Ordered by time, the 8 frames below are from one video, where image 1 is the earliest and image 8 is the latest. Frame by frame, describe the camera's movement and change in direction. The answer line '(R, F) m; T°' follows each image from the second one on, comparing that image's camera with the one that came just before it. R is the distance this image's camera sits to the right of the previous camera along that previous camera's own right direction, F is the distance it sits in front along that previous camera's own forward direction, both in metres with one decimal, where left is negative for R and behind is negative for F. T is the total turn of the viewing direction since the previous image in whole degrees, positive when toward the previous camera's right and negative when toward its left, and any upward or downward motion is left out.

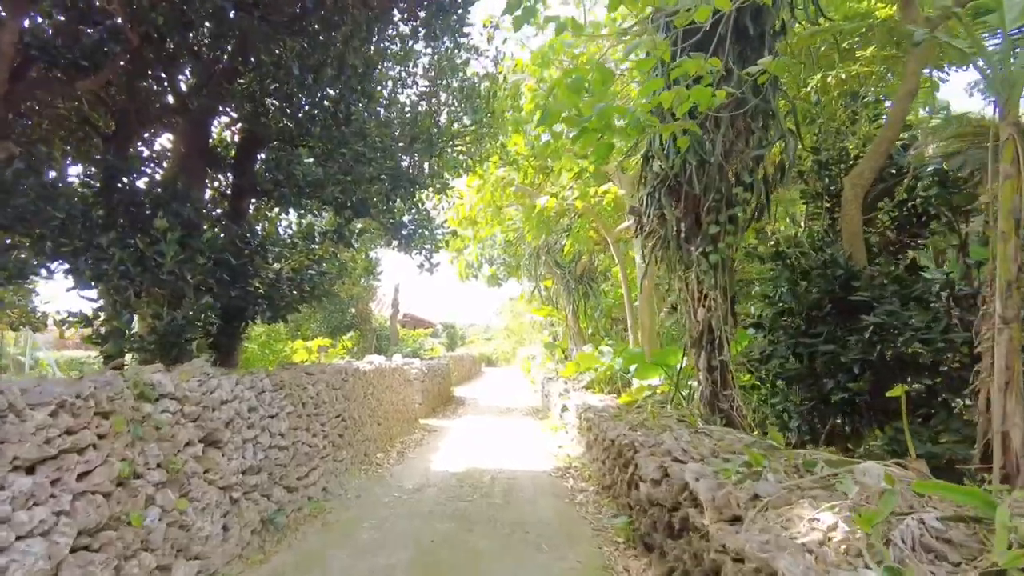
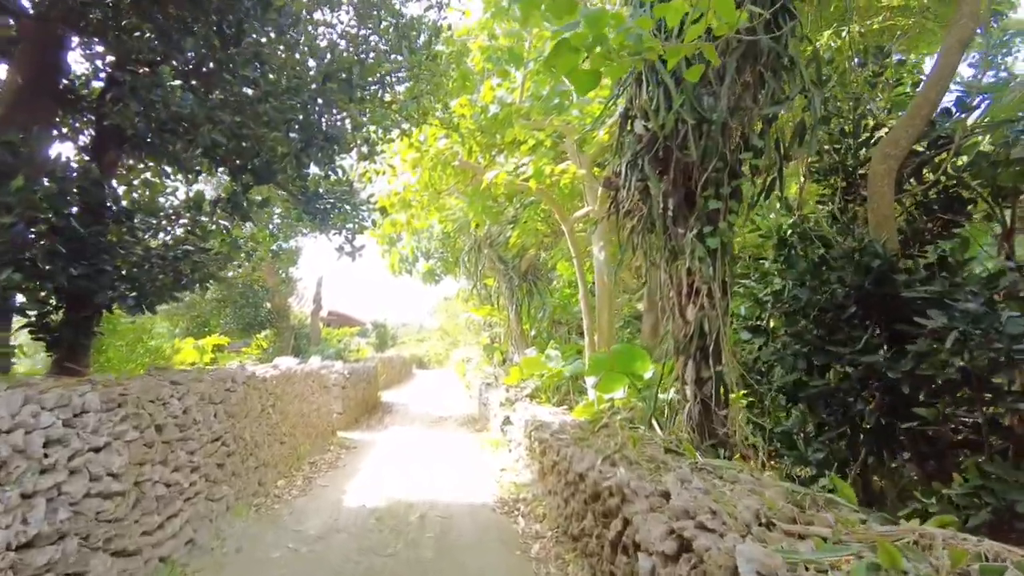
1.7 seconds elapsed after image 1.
(0.0, +0.9) m; +6°
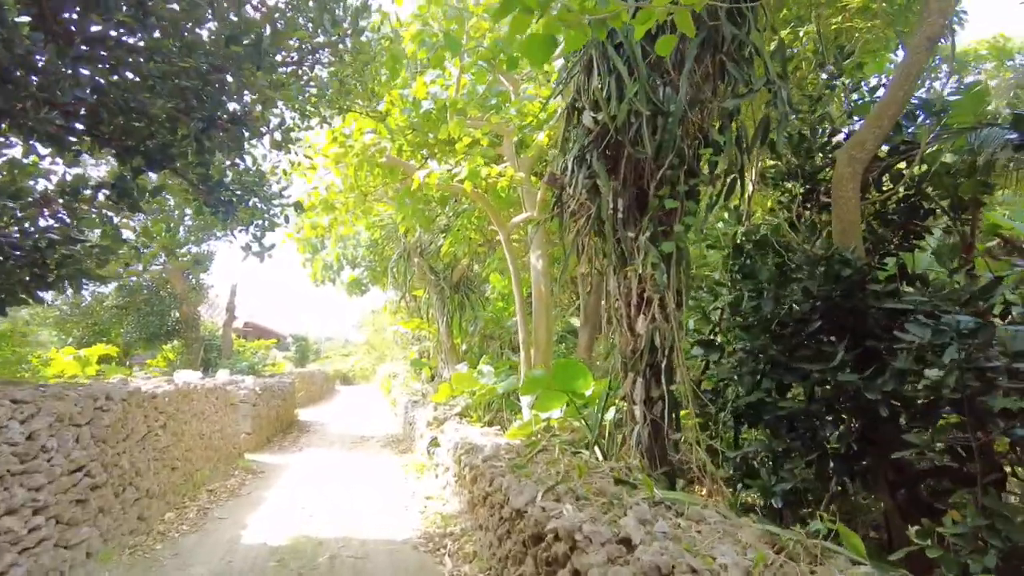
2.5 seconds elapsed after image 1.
(0.0, +0.4) m; +6°
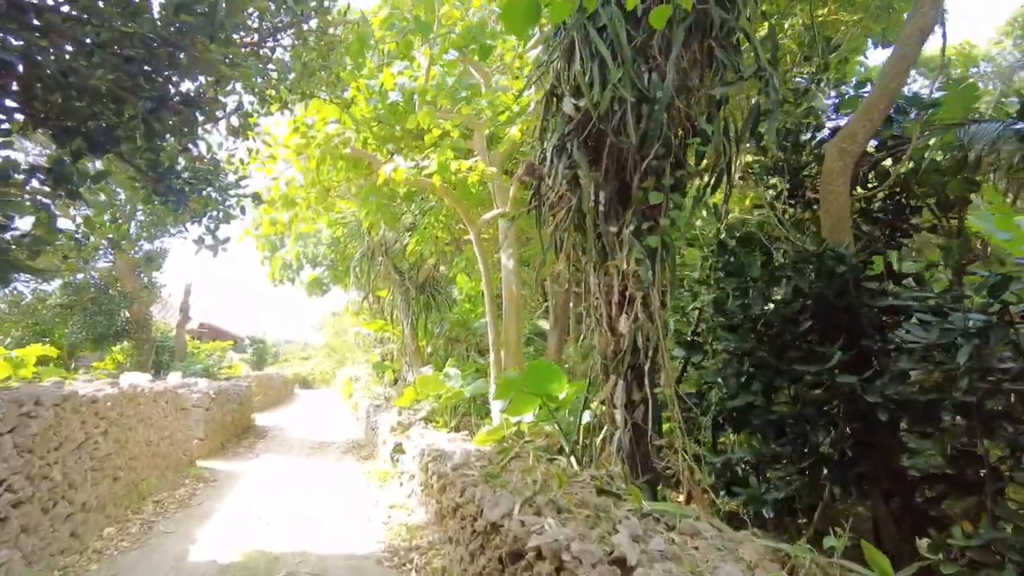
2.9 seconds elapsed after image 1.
(0.0, +0.2) m; +3°
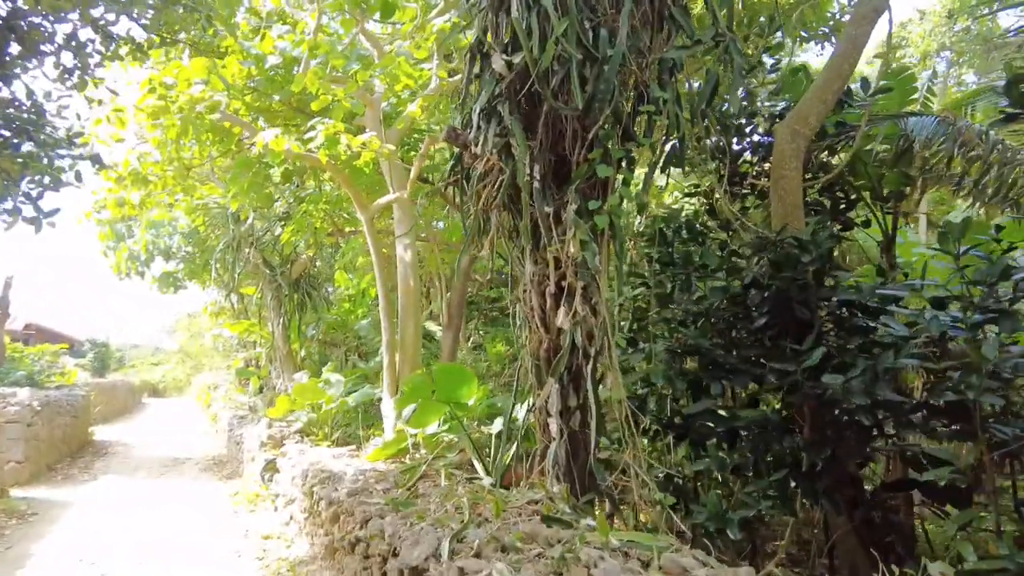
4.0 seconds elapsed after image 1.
(-0.2, +0.5) m; +11°
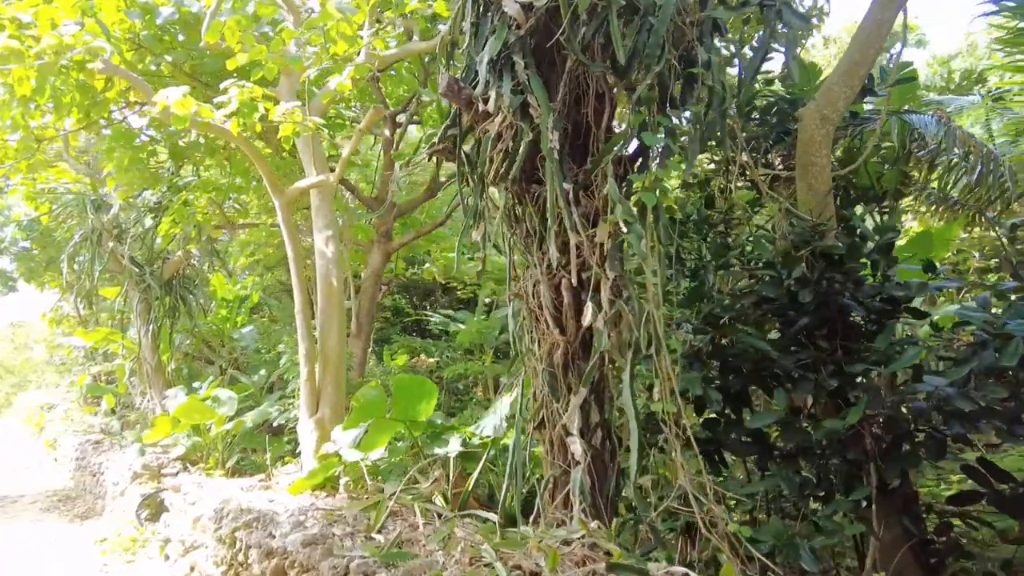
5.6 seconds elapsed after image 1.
(-0.4, +0.5) m; +12°
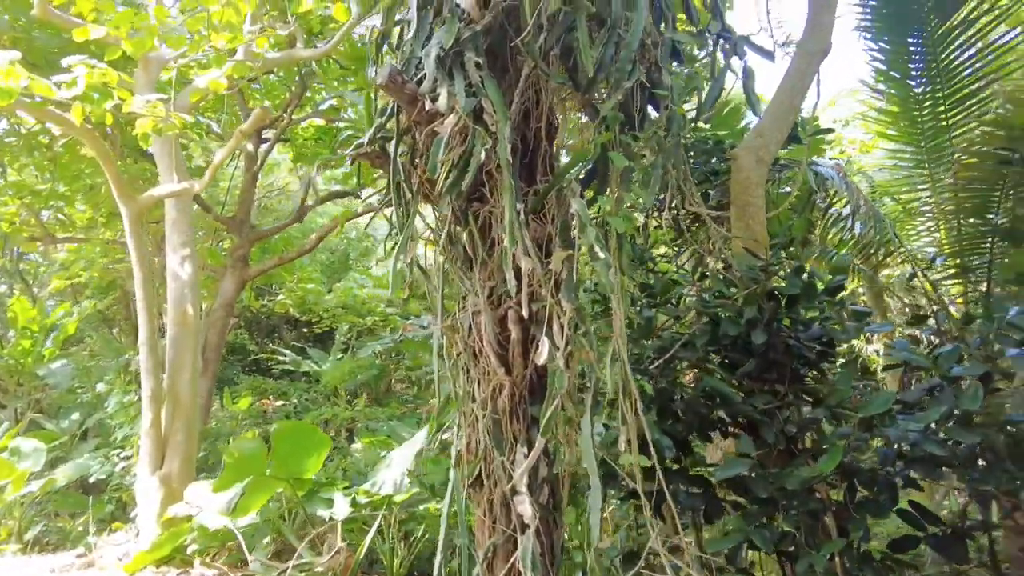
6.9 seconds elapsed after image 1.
(-0.2, +0.3) m; +13°
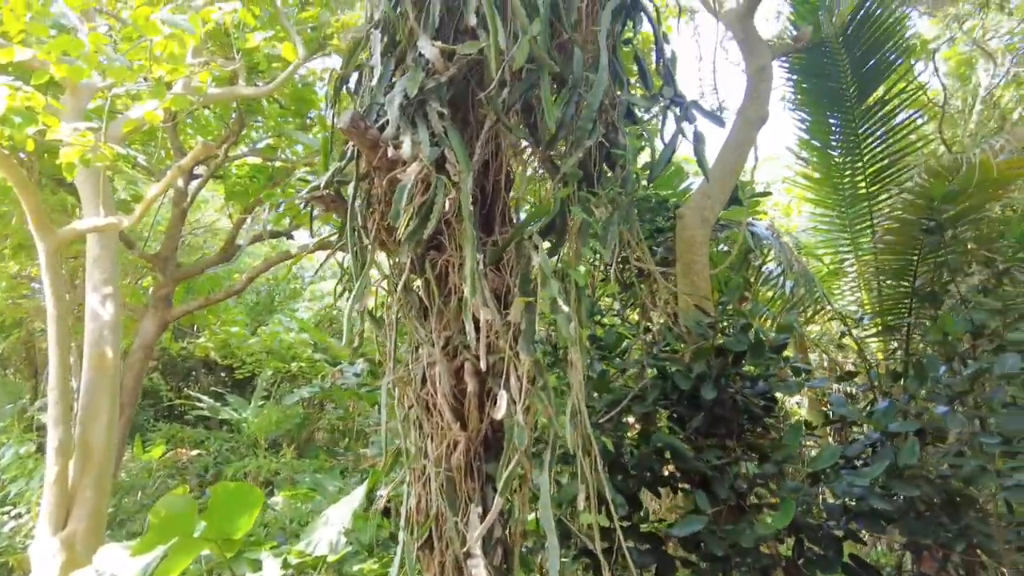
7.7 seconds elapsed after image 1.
(-0.1, 0.0) m; +6°
